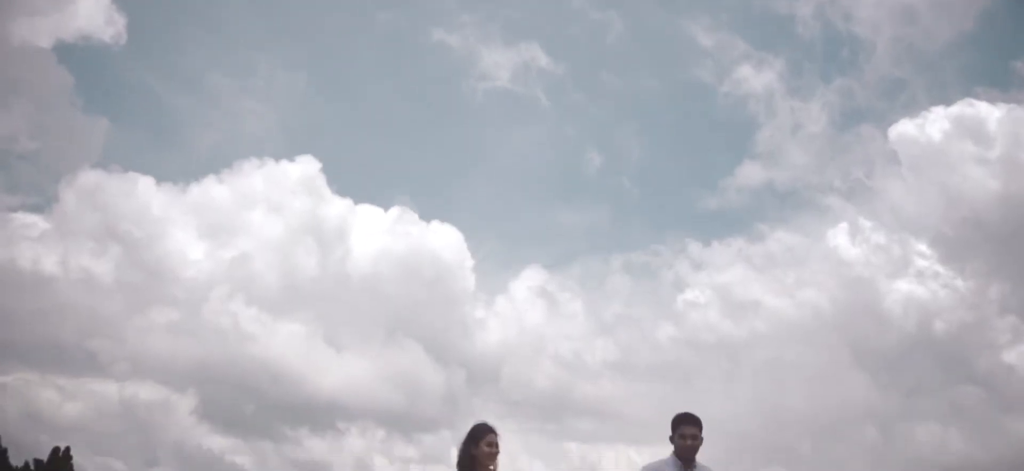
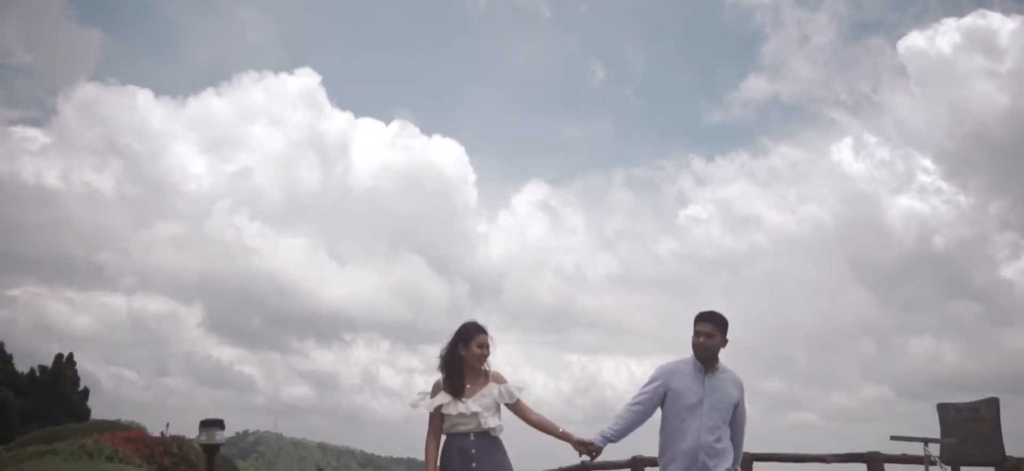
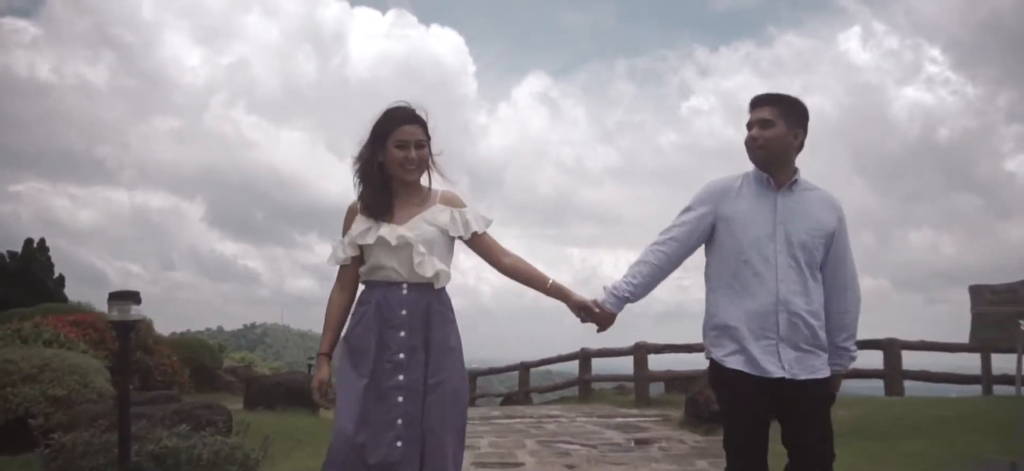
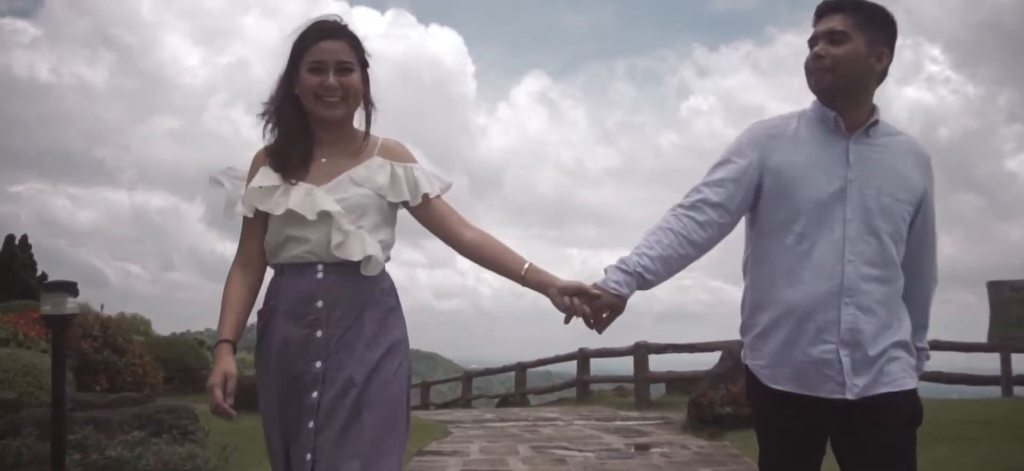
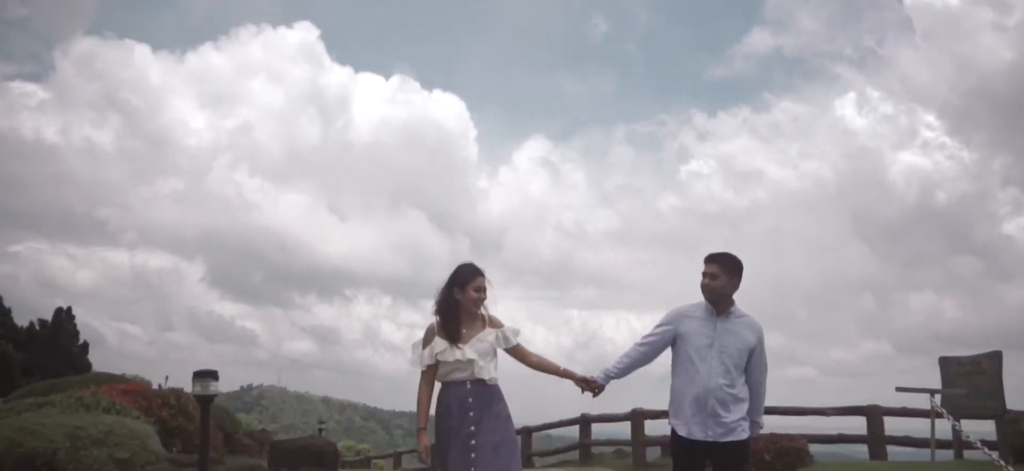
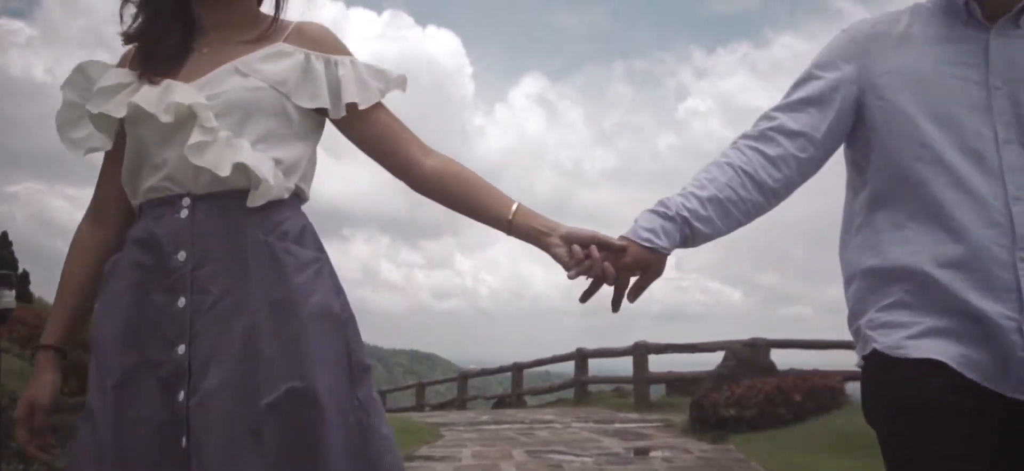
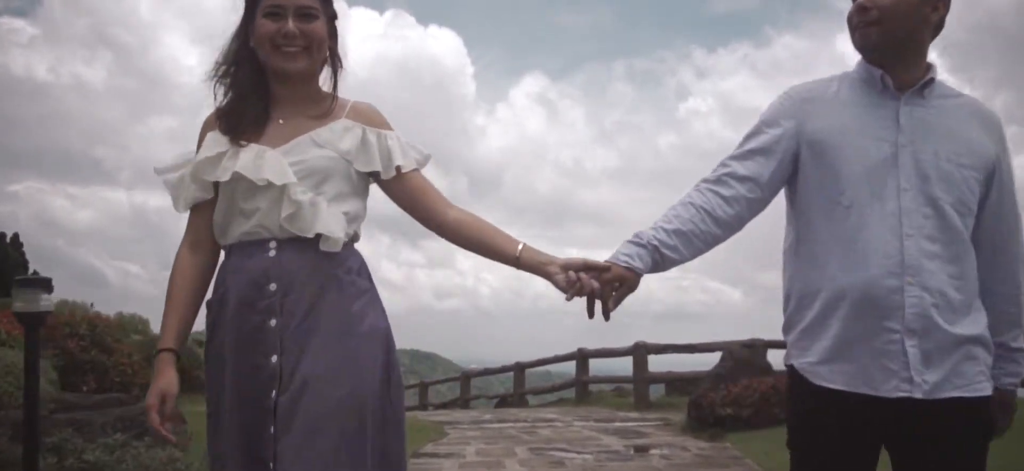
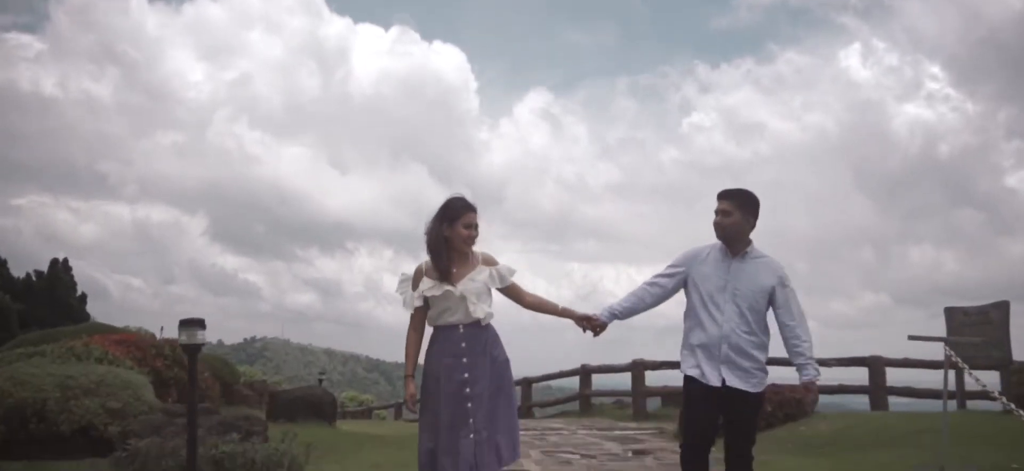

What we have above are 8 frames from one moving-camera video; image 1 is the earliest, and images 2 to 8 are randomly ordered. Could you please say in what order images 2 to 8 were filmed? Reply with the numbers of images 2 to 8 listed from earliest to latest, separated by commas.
2, 5, 8, 3, 4, 7, 6
